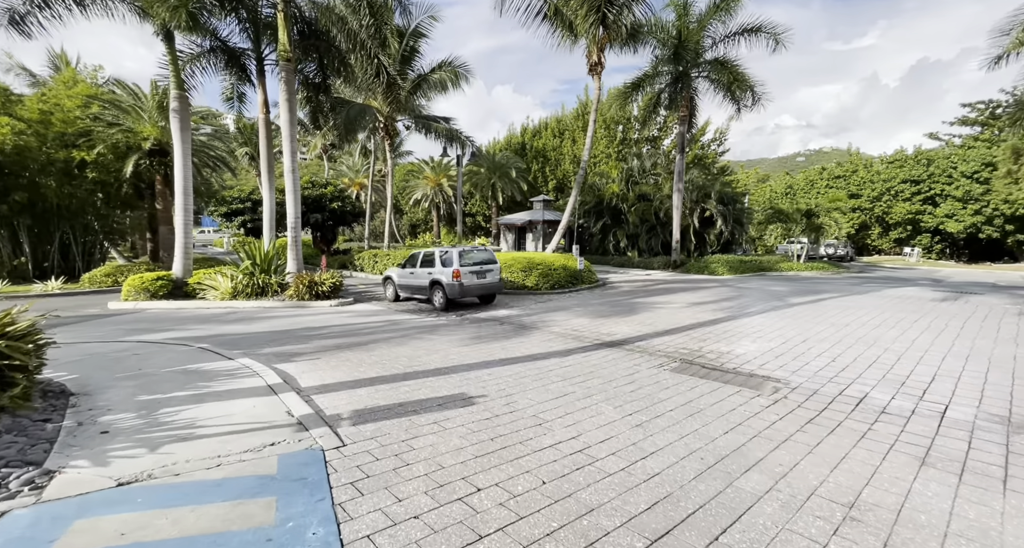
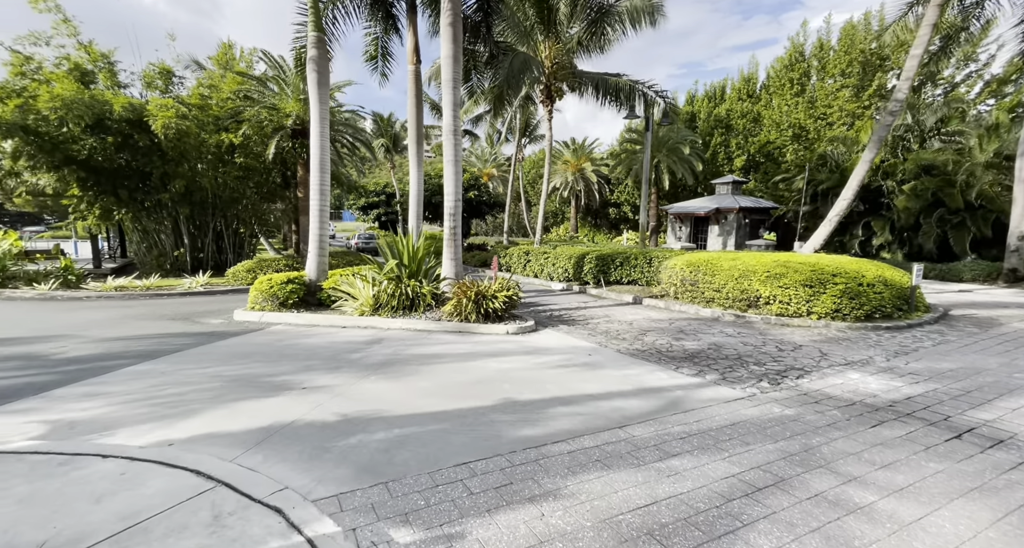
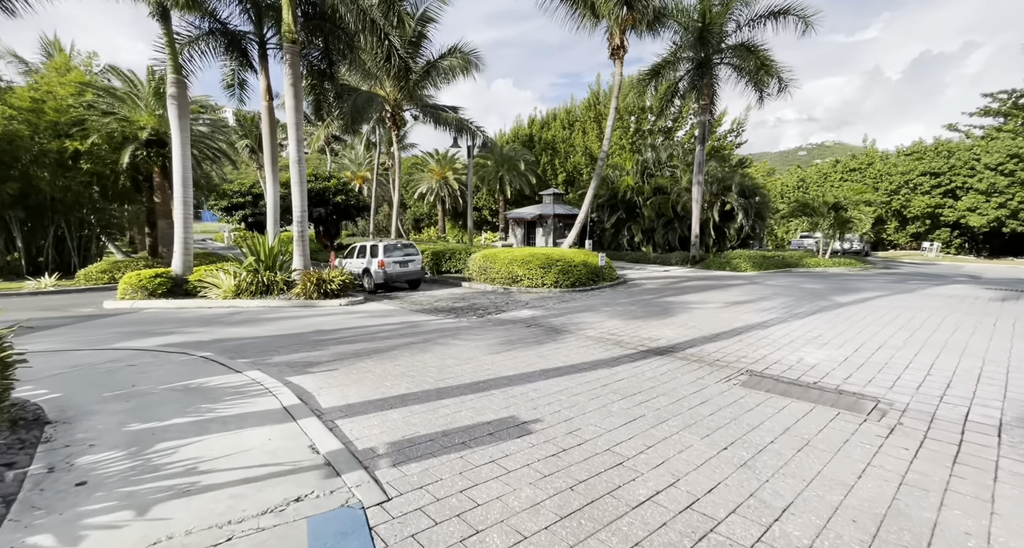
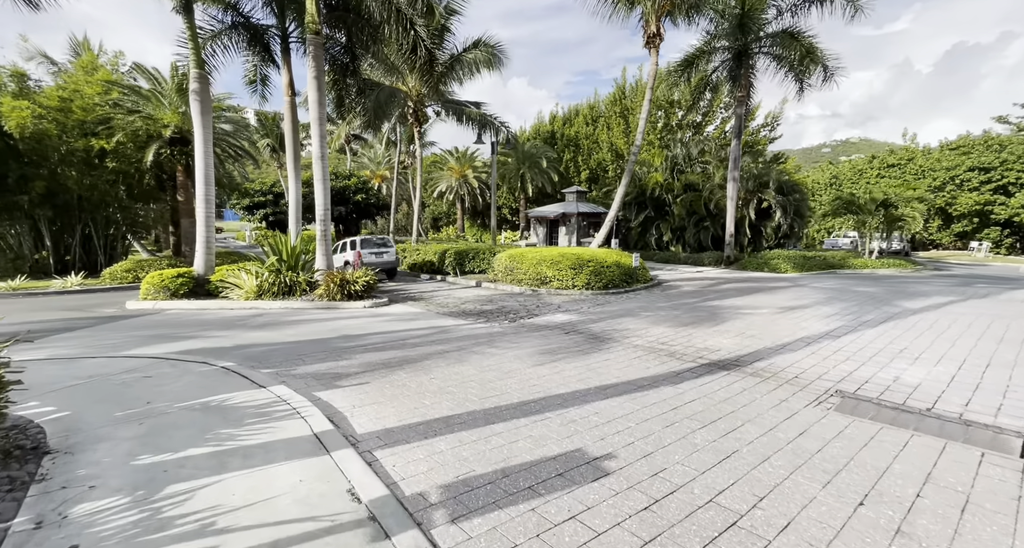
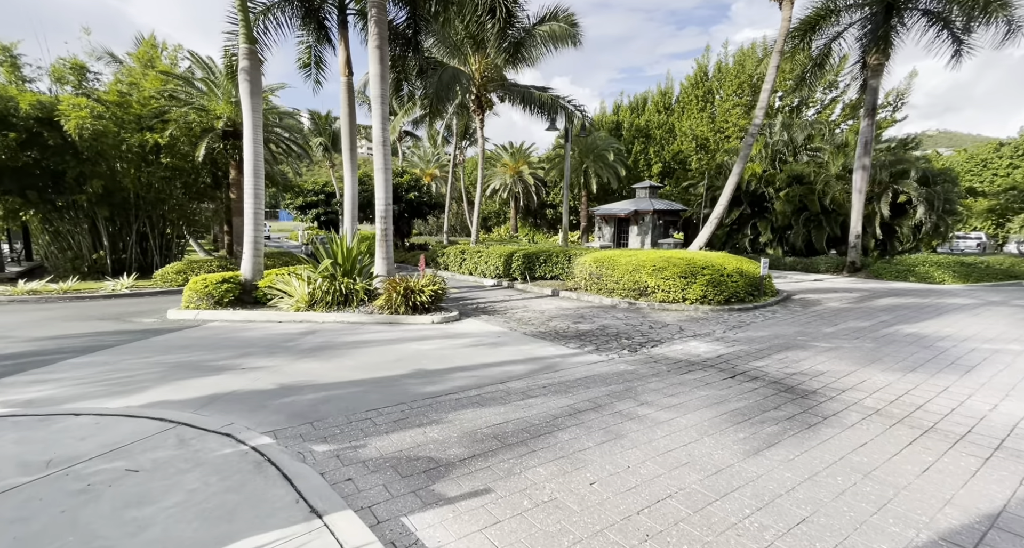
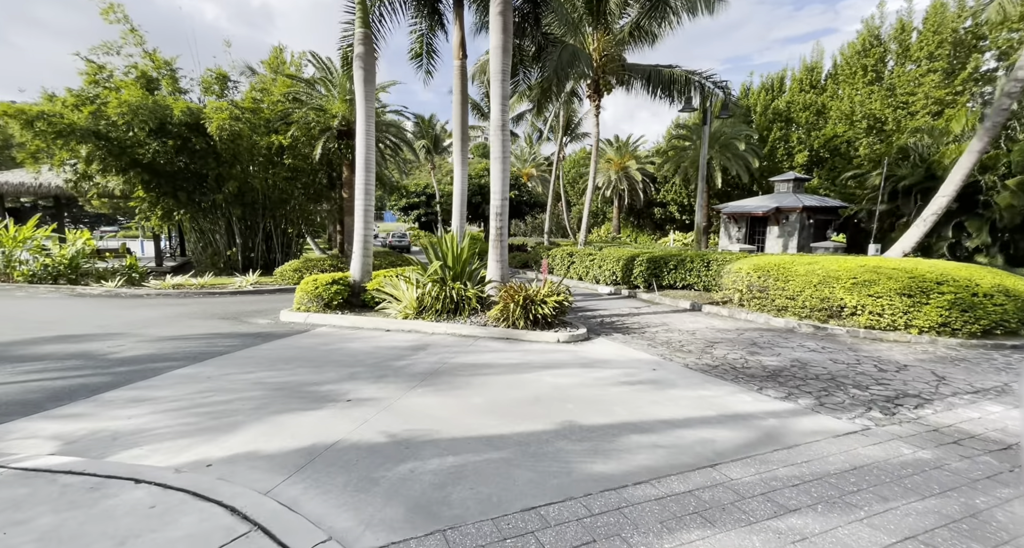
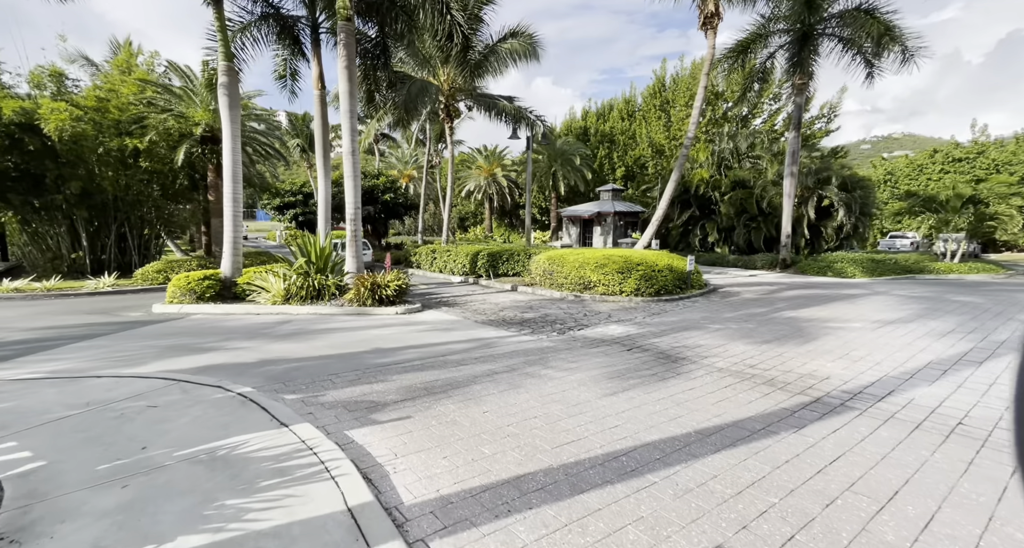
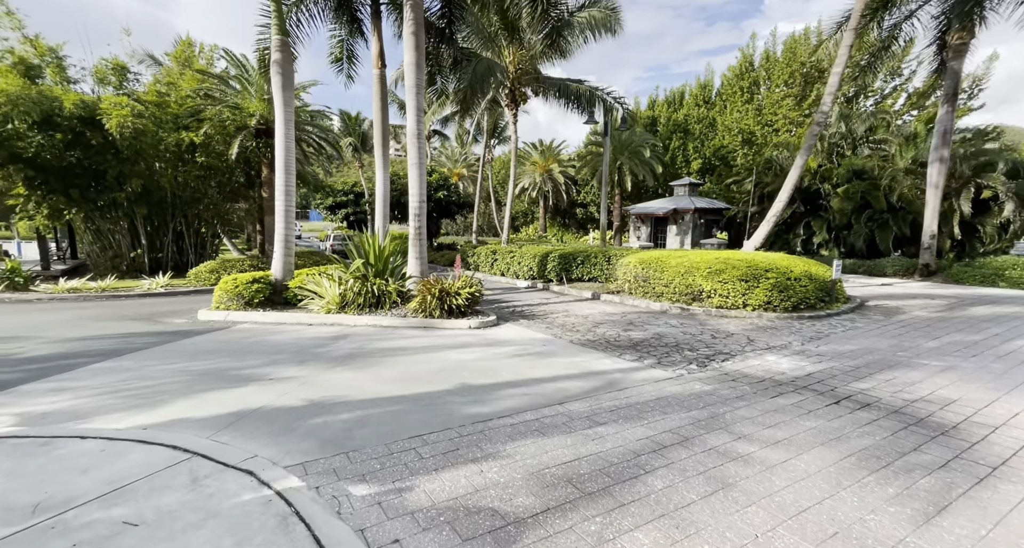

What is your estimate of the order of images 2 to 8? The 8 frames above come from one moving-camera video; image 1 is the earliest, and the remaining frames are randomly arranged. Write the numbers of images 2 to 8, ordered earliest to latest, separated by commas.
3, 4, 7, 5, 8, 2, 6
